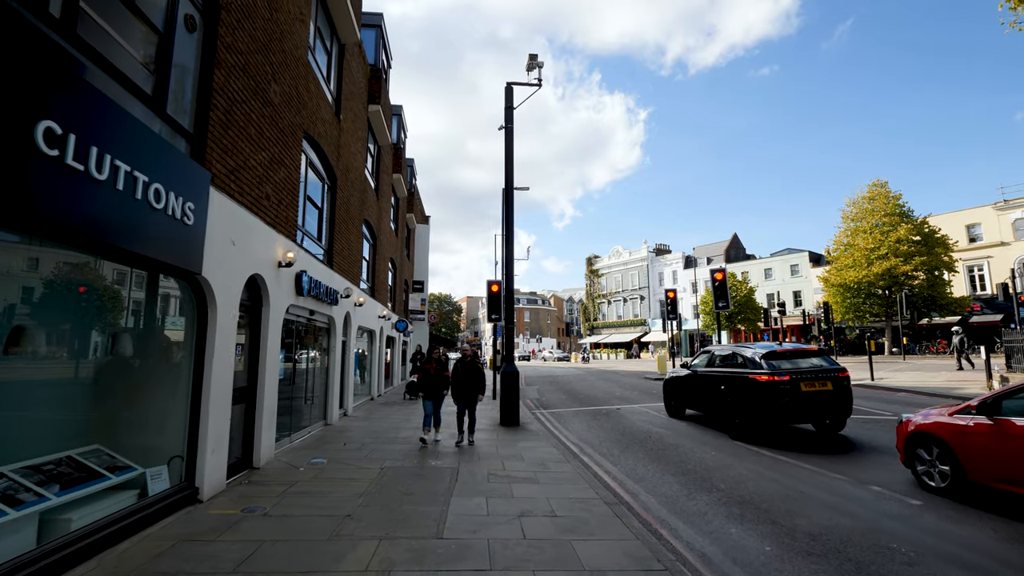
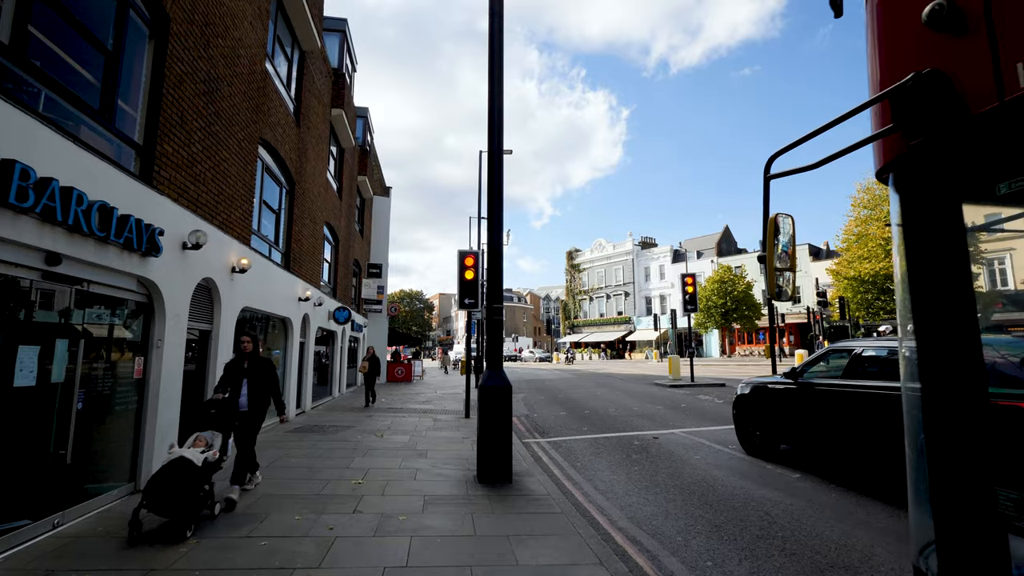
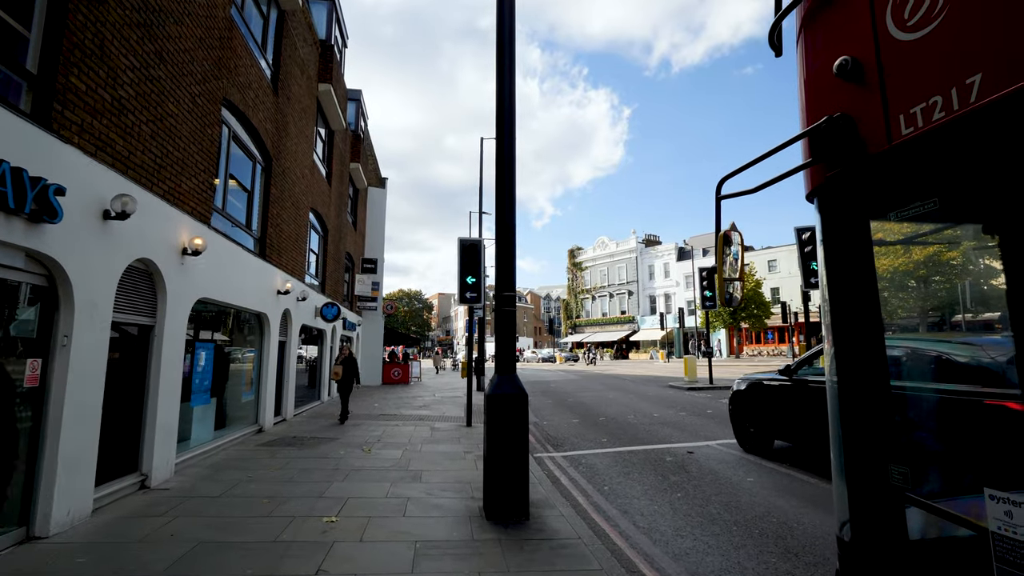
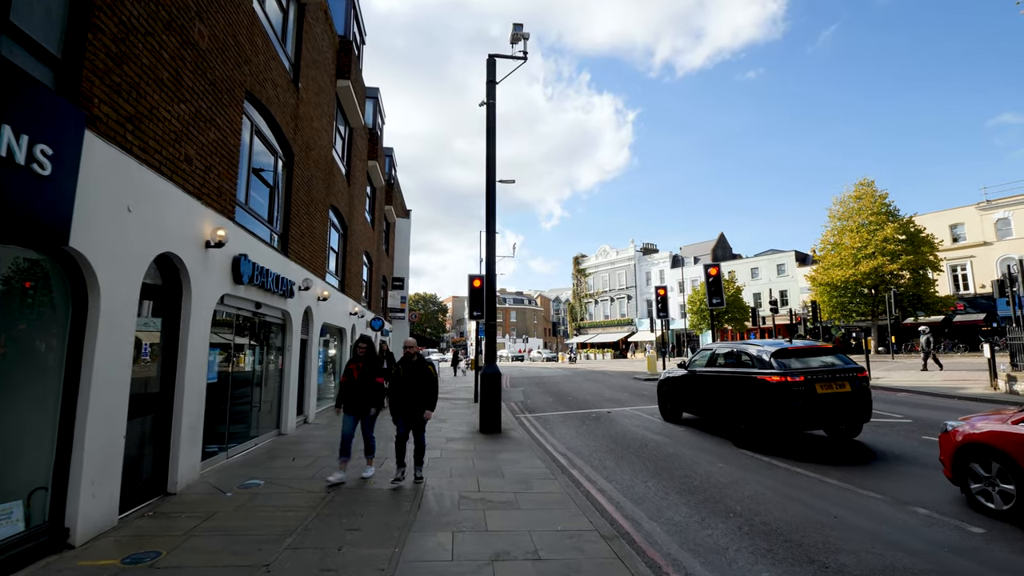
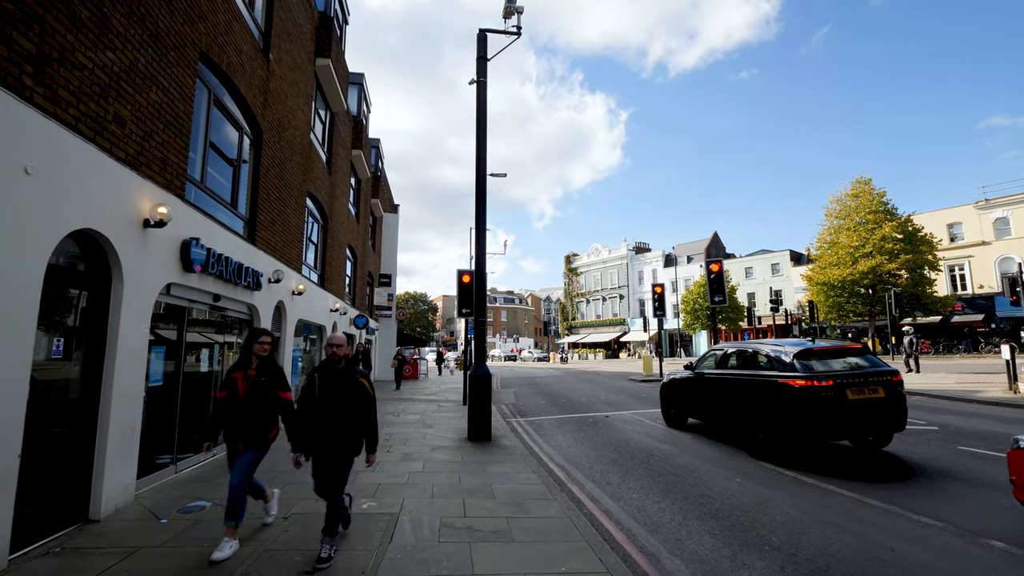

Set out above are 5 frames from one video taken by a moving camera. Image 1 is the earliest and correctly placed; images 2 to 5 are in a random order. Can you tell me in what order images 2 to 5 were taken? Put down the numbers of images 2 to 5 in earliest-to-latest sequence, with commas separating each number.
4, 5, 2, 3
